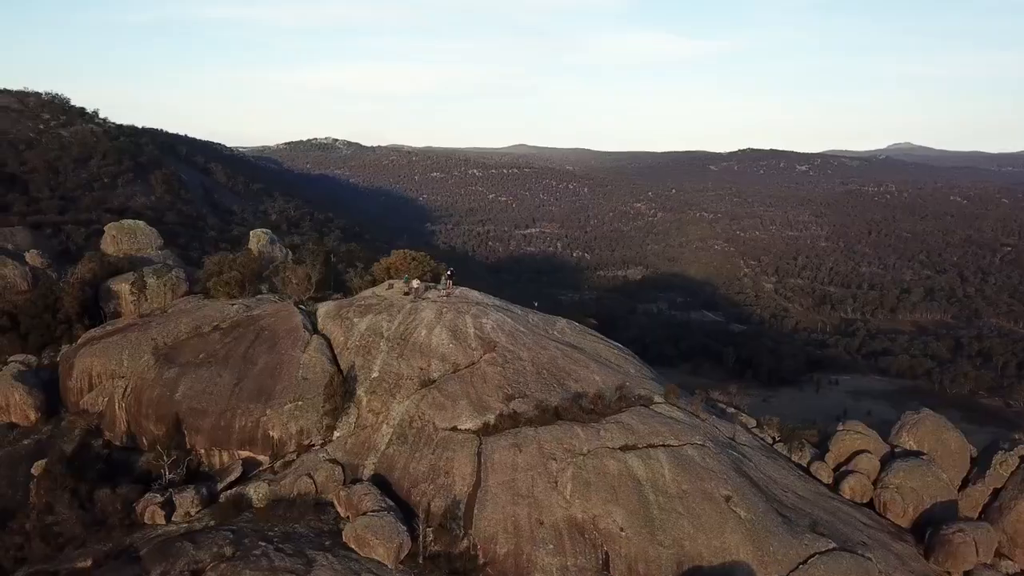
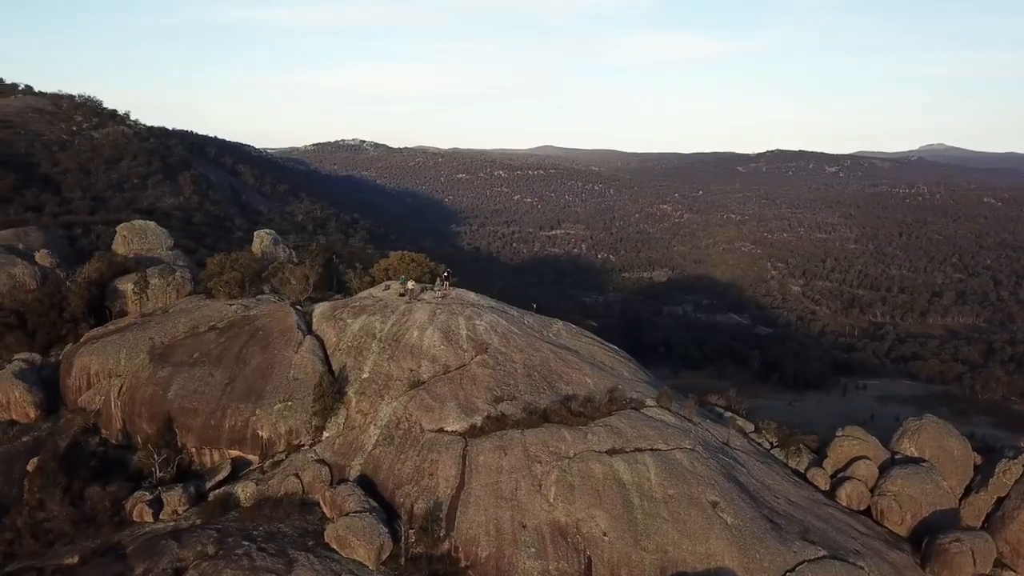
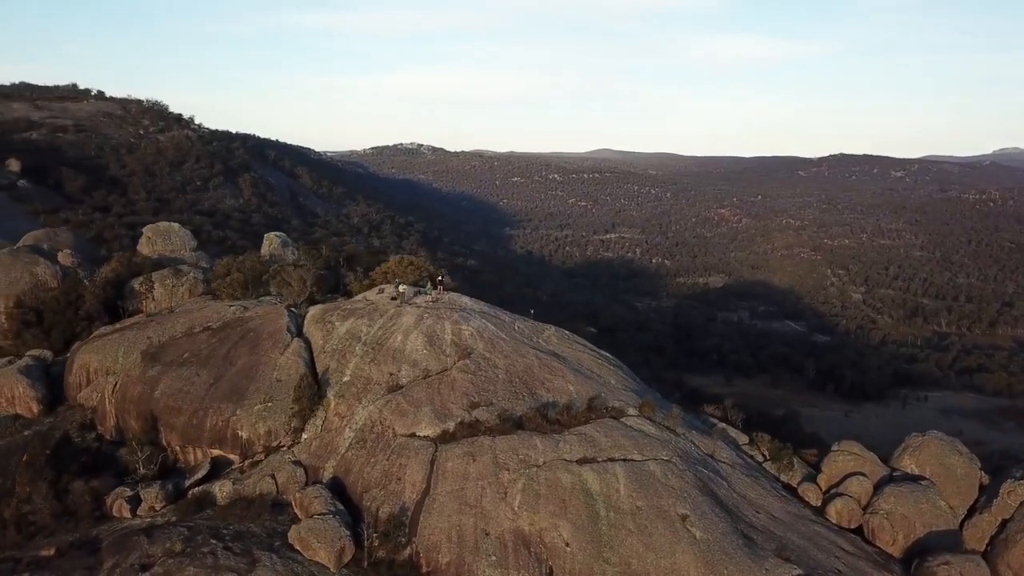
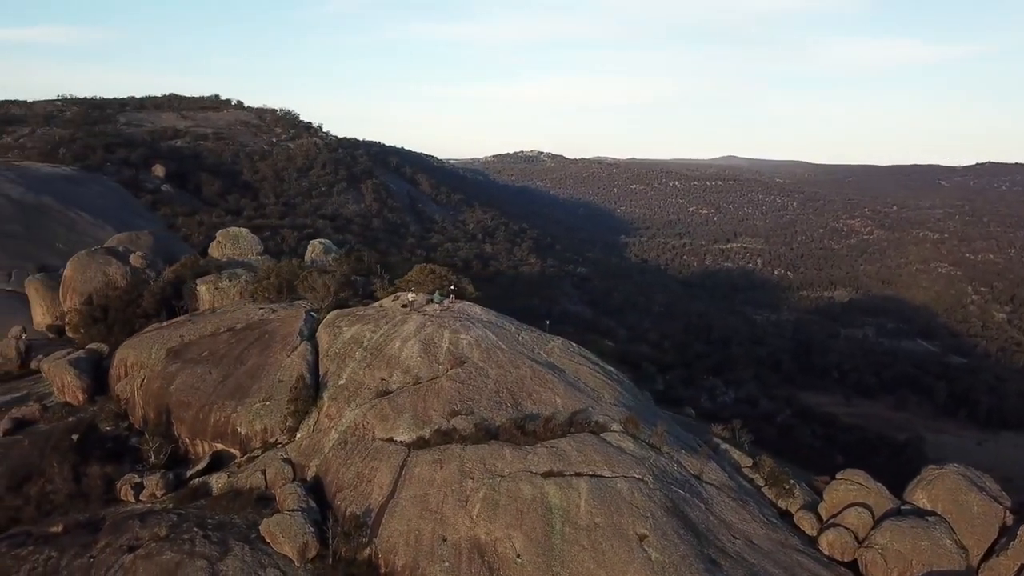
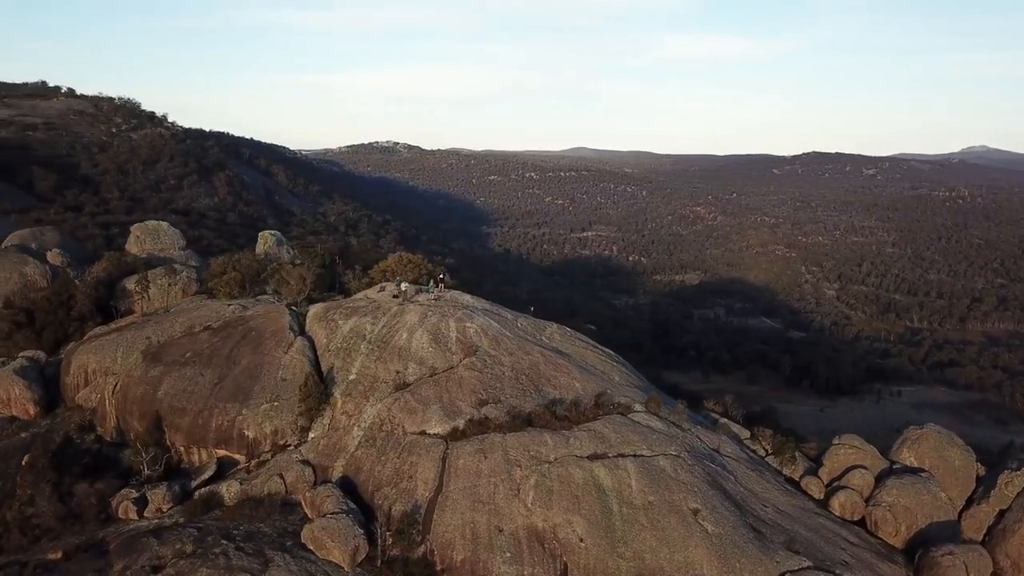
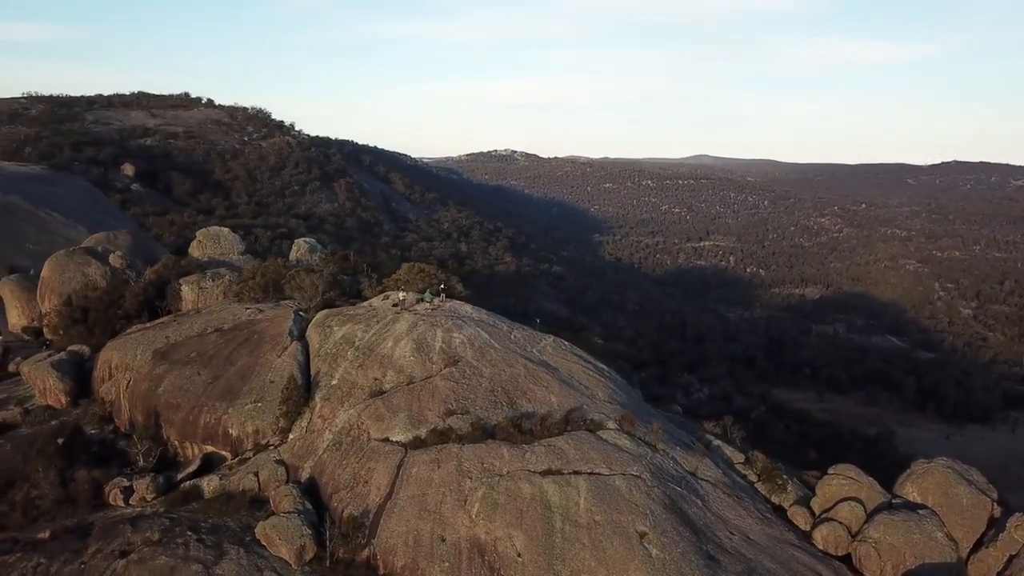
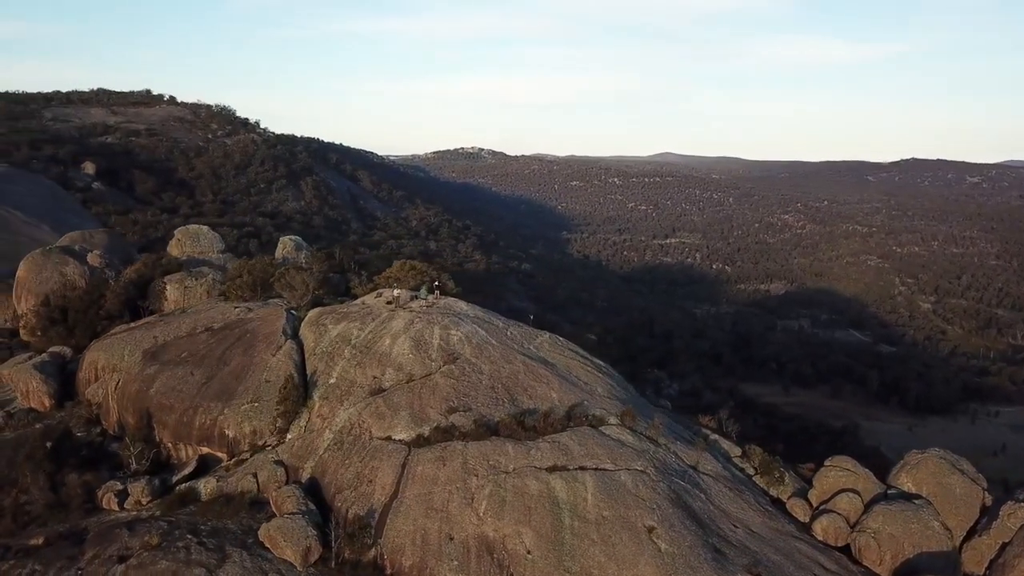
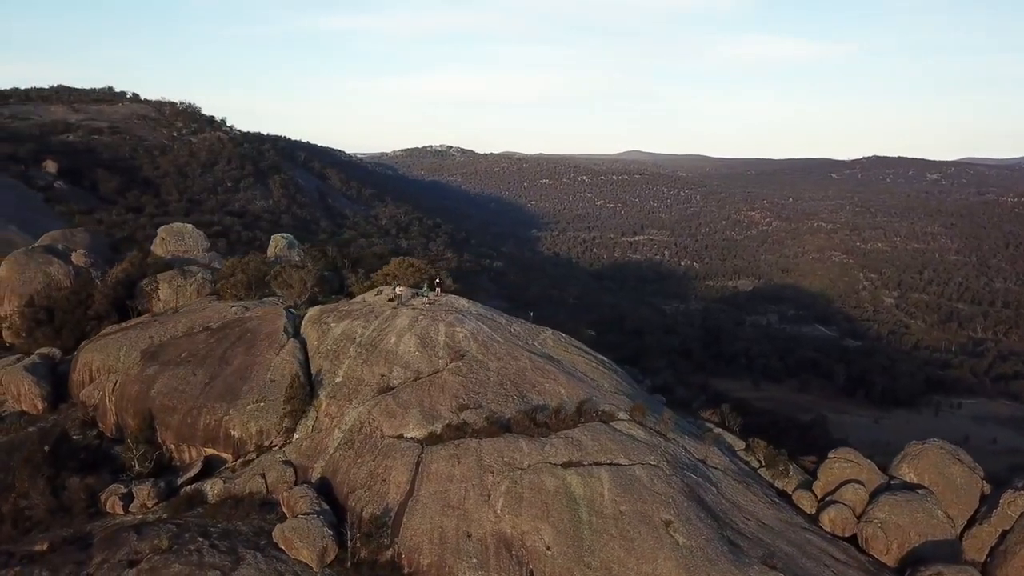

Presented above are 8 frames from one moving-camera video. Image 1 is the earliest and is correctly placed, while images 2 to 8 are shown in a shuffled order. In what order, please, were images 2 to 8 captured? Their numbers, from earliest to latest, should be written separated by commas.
2, 5, 3, 8, 7, 6, 4
